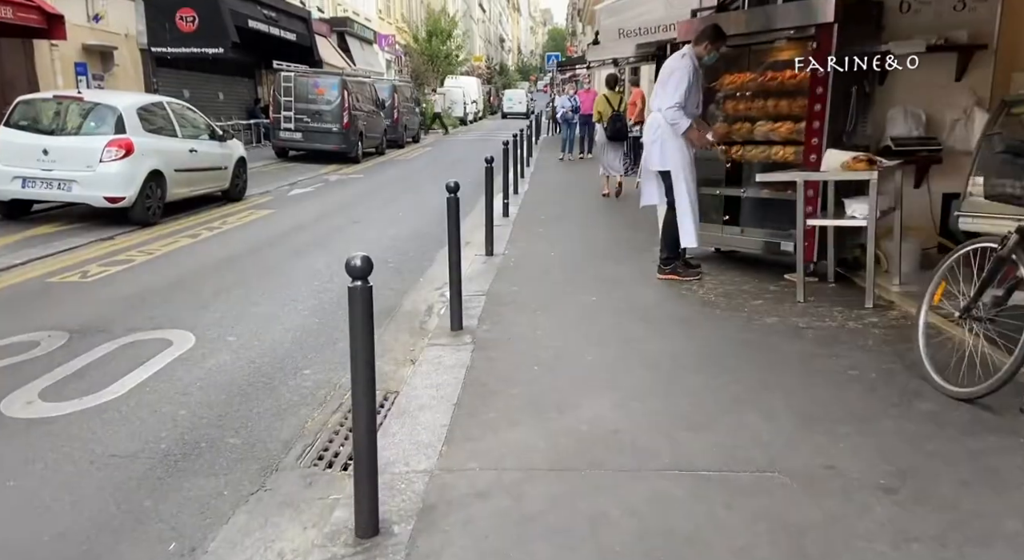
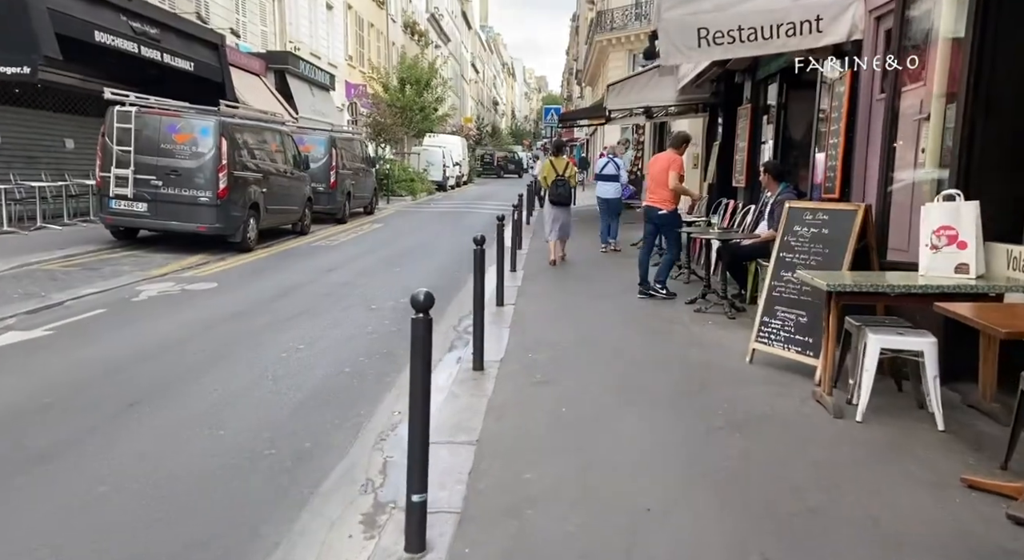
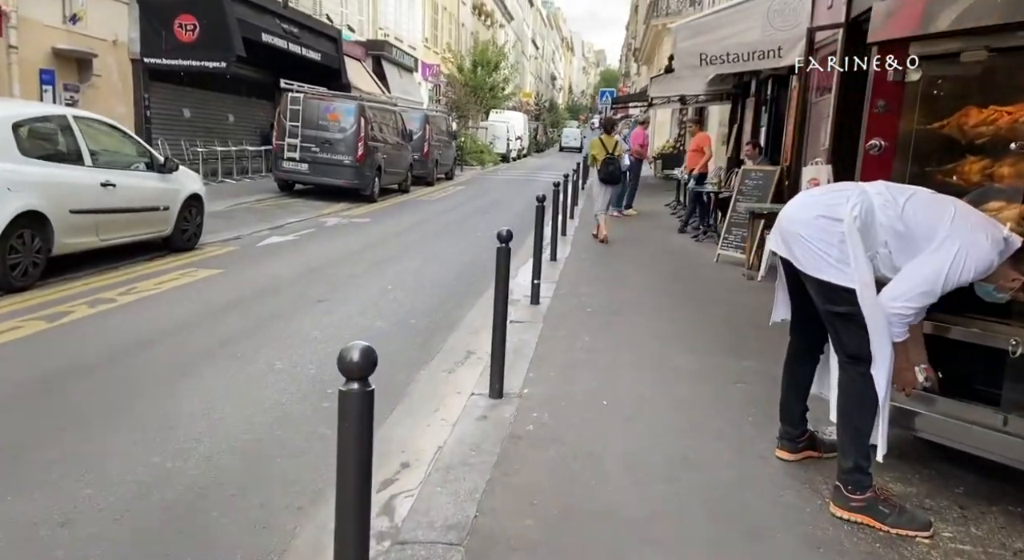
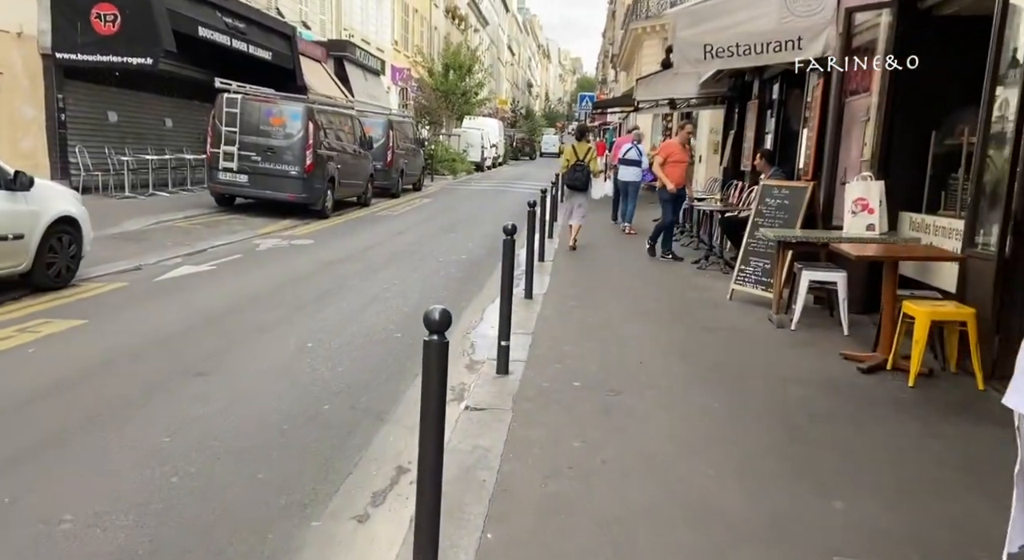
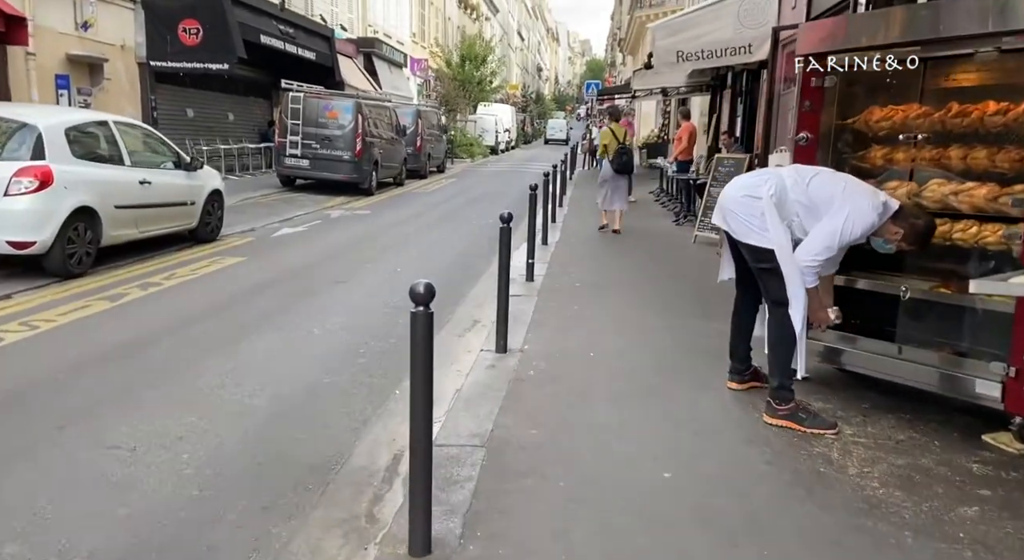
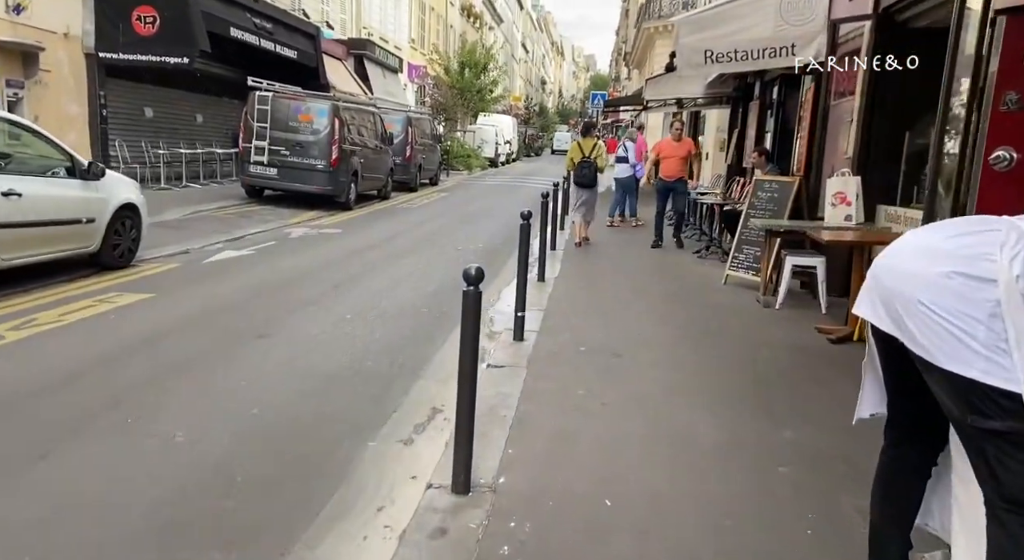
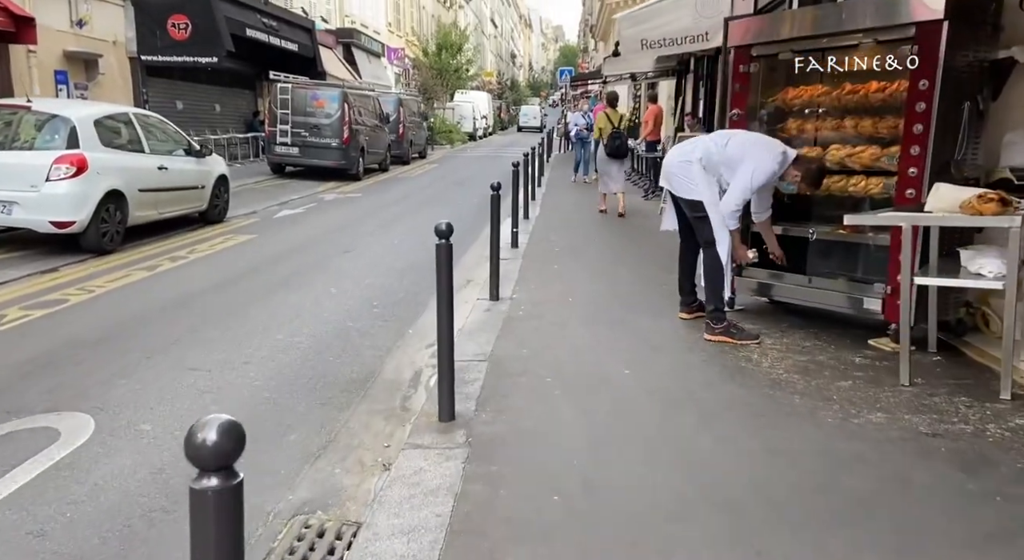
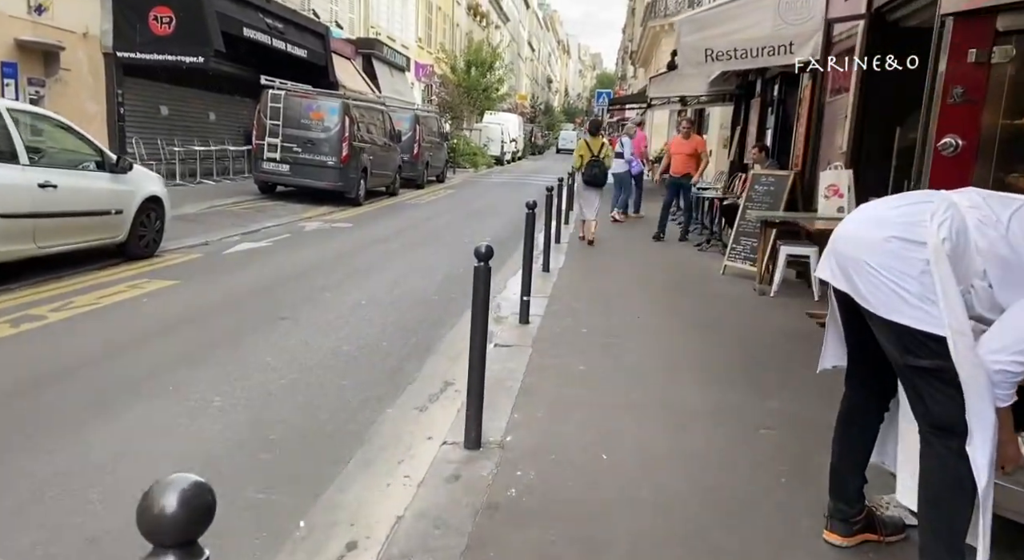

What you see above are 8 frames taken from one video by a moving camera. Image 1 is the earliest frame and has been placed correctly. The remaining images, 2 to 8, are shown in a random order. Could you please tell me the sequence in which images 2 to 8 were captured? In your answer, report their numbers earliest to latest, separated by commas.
7, 5, 3, 8, 6, 4, 2
